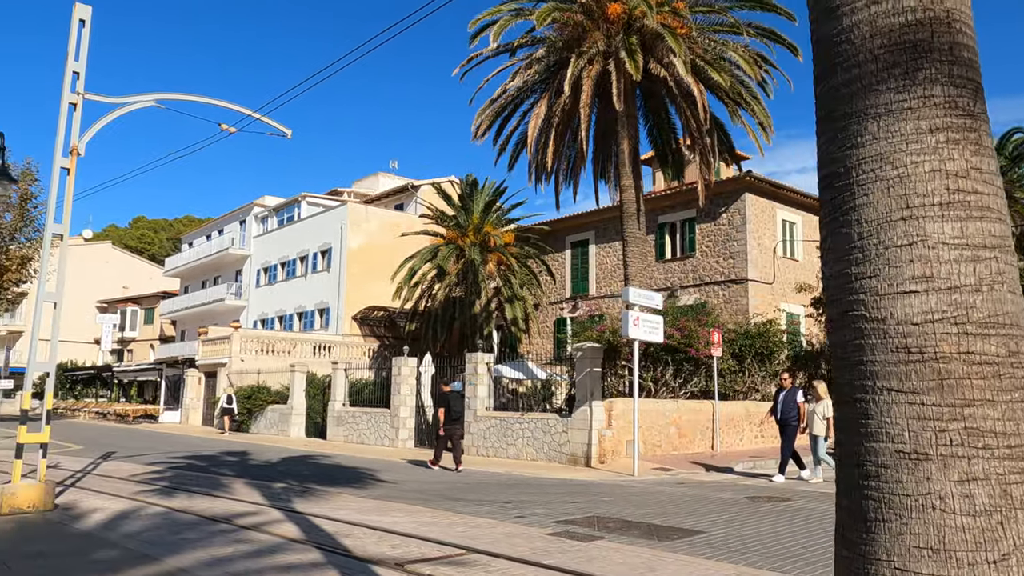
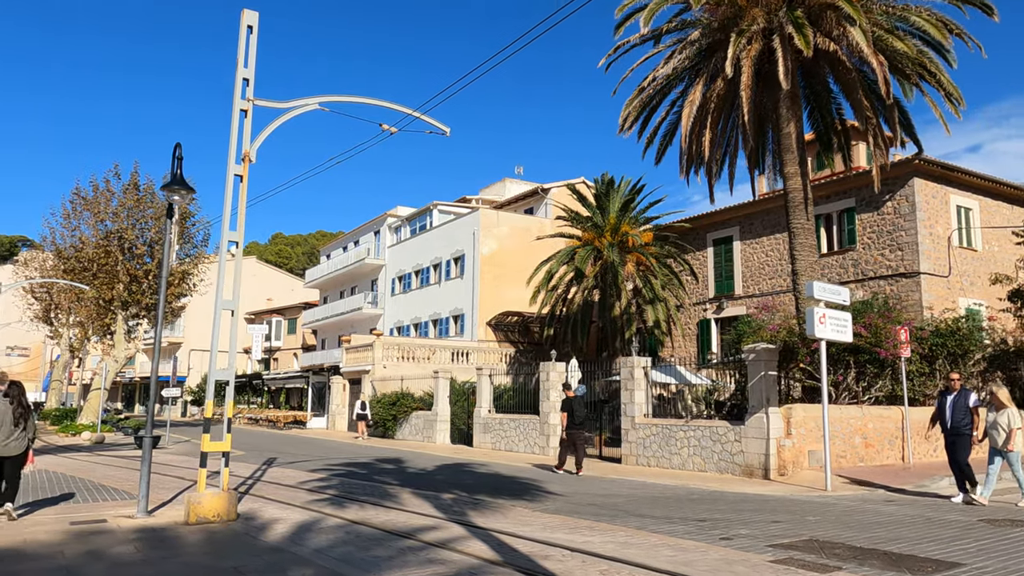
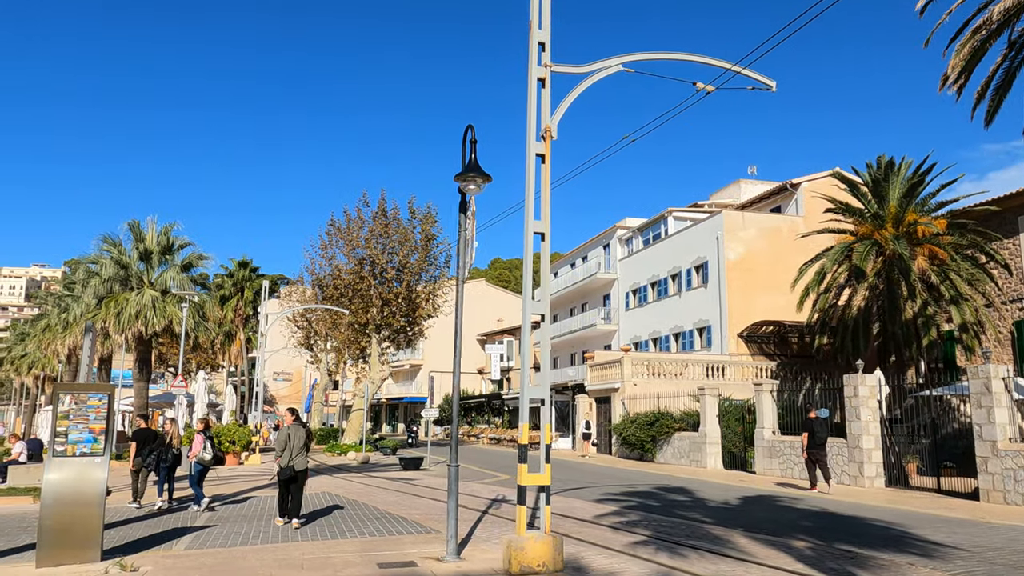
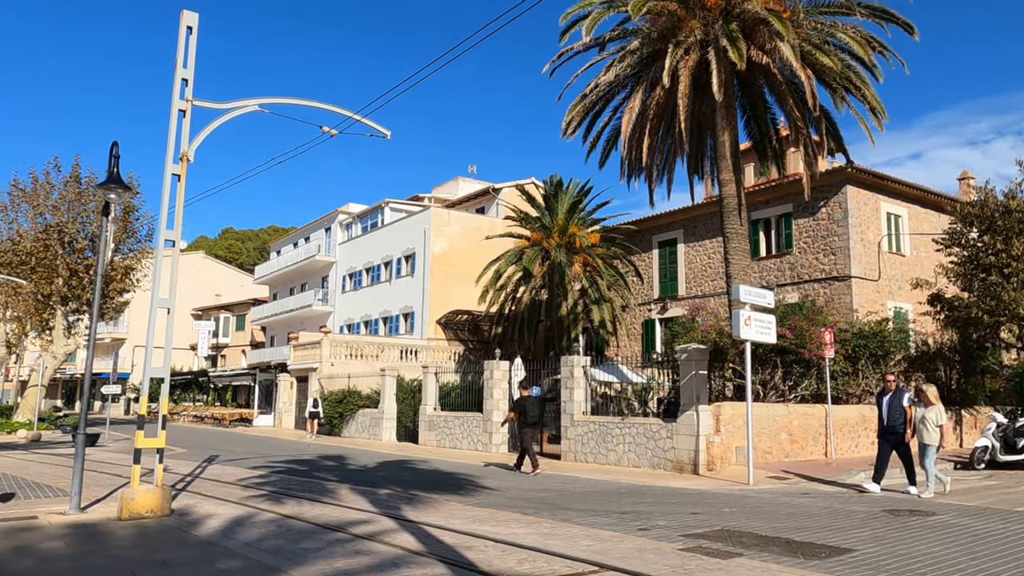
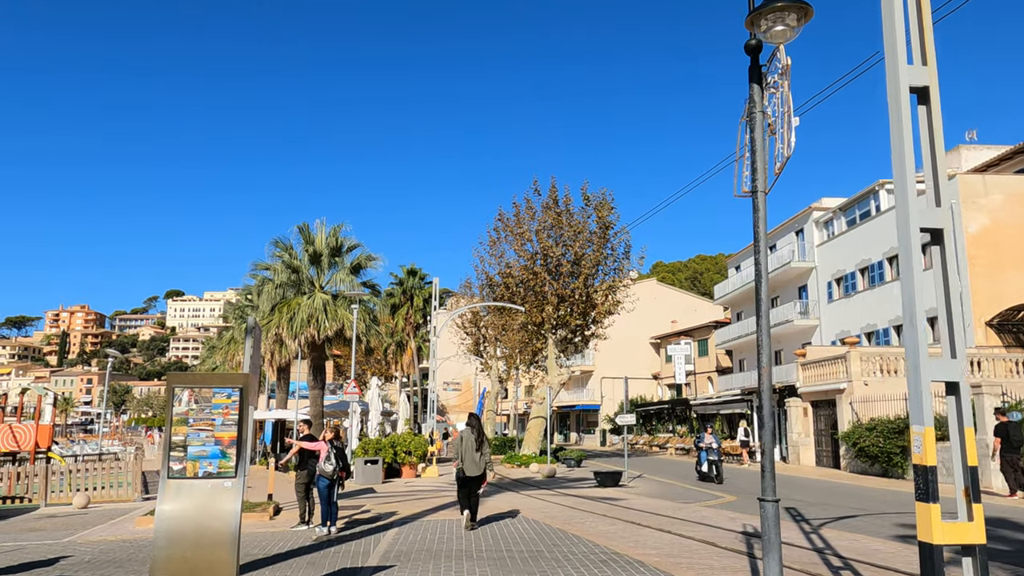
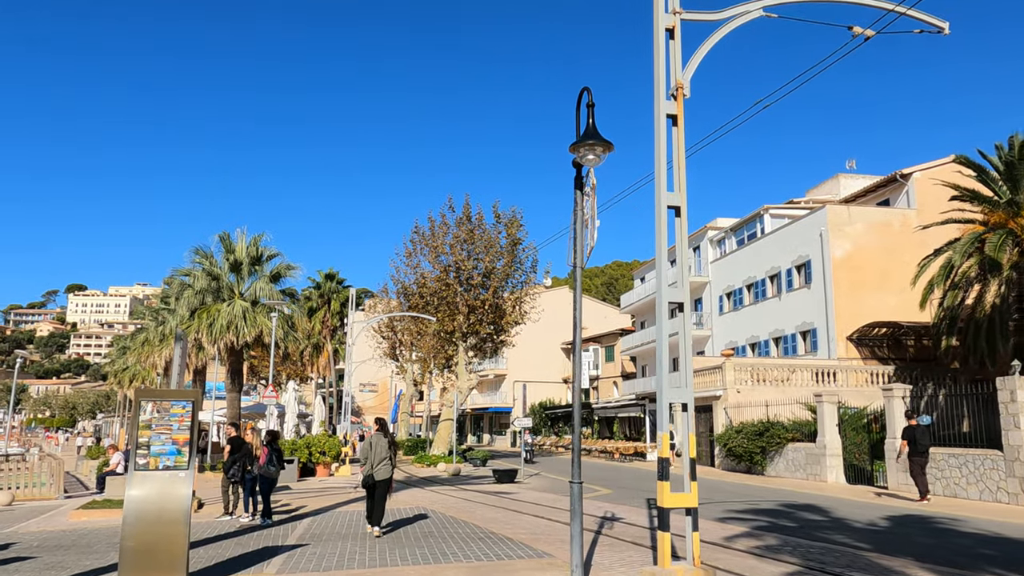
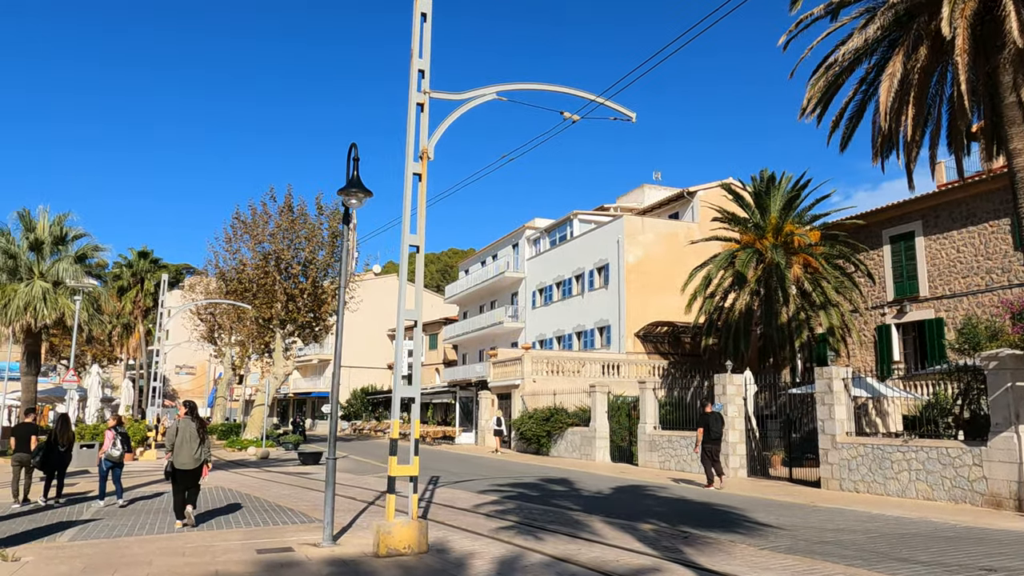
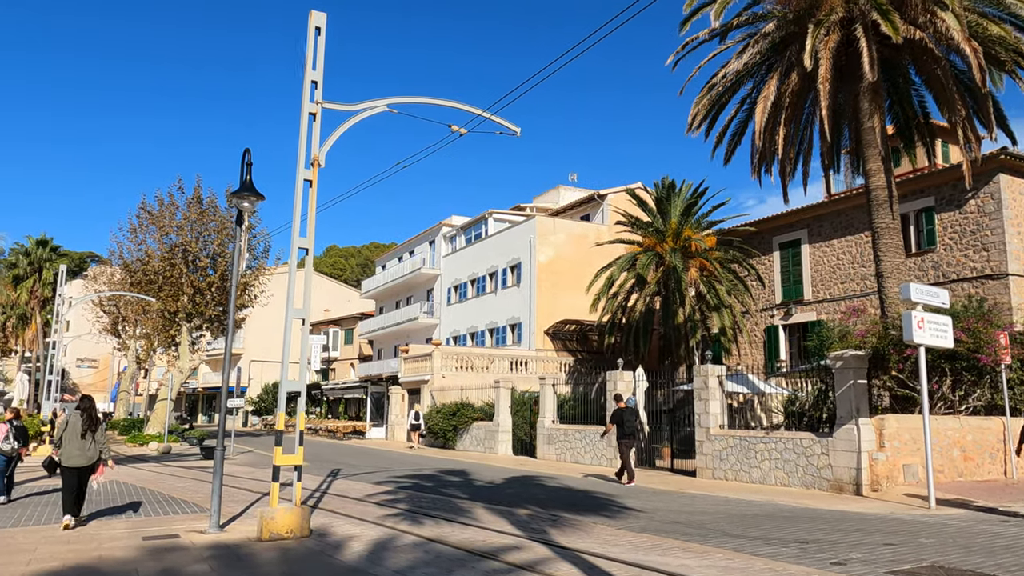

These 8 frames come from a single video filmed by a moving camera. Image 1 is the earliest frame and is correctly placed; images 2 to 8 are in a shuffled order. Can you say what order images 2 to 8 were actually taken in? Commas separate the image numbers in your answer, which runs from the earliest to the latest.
4, 2, 8, 7, 3, 6, 5
